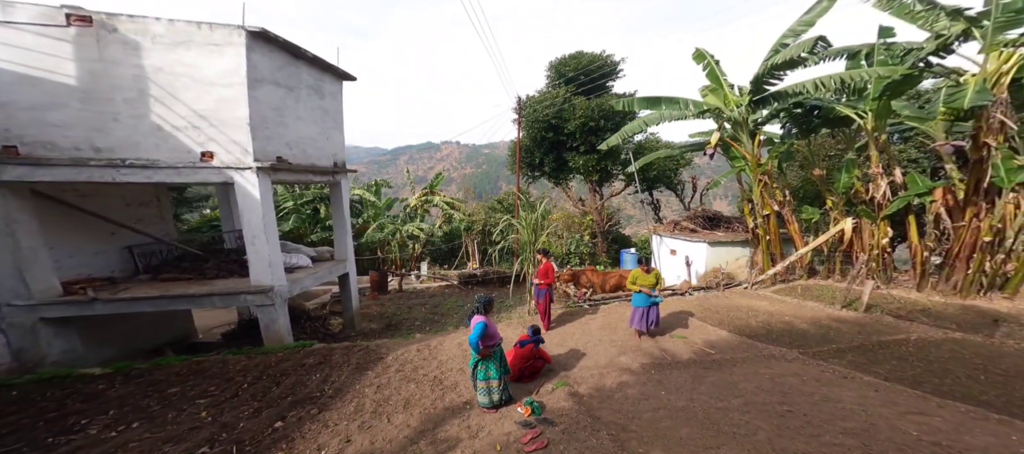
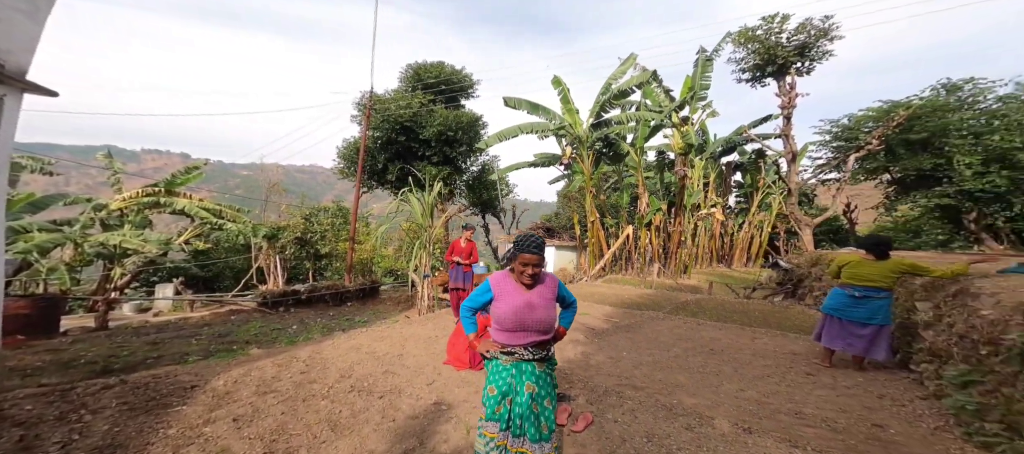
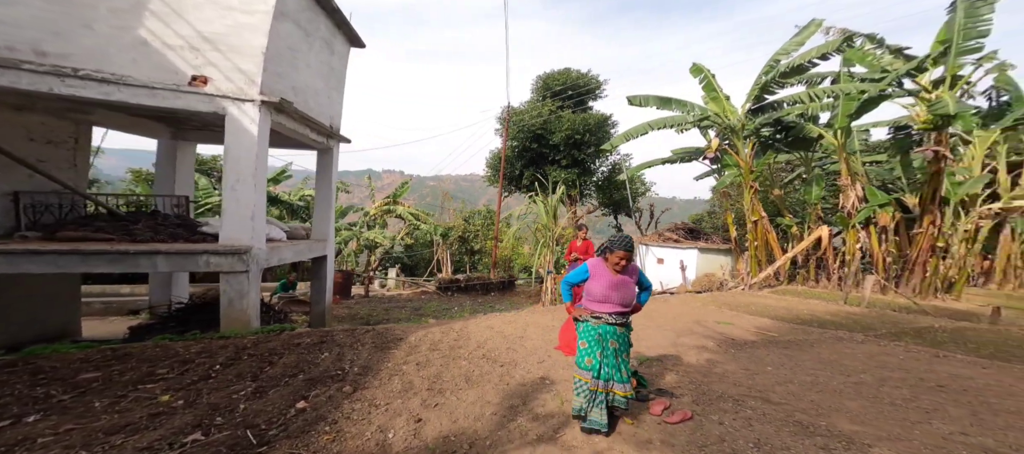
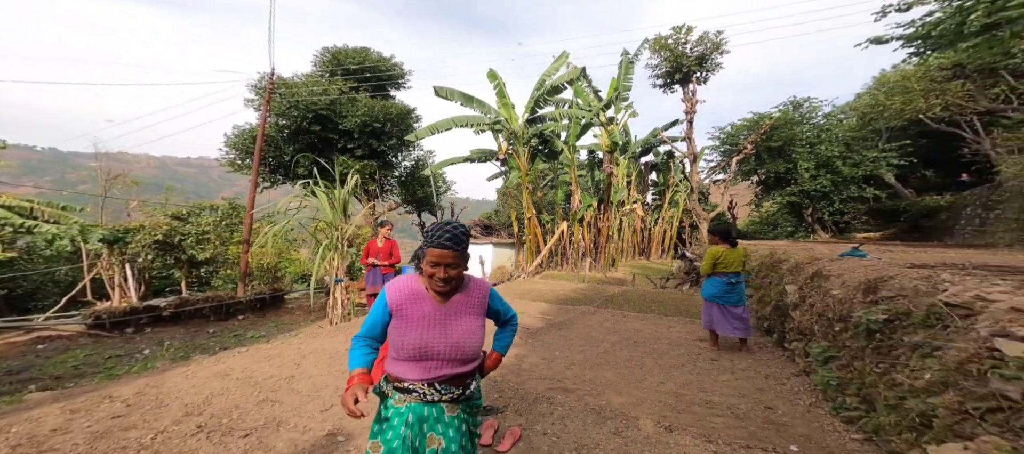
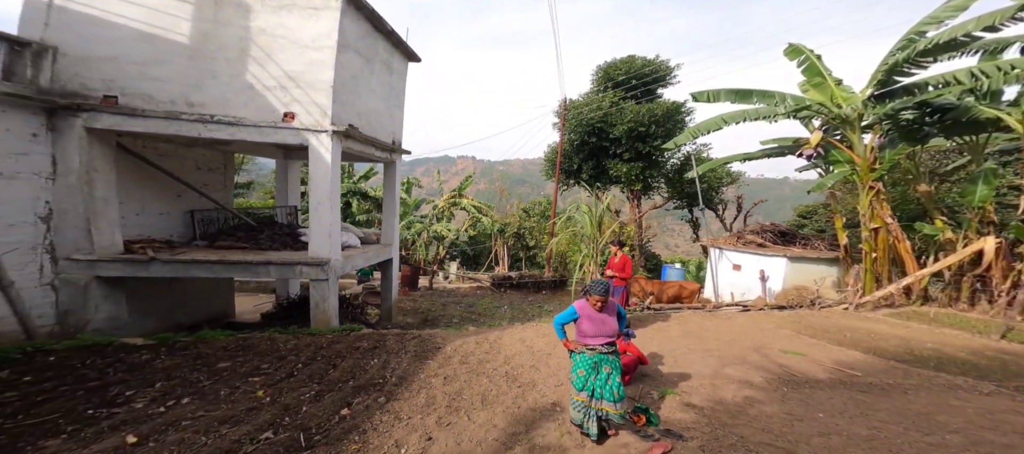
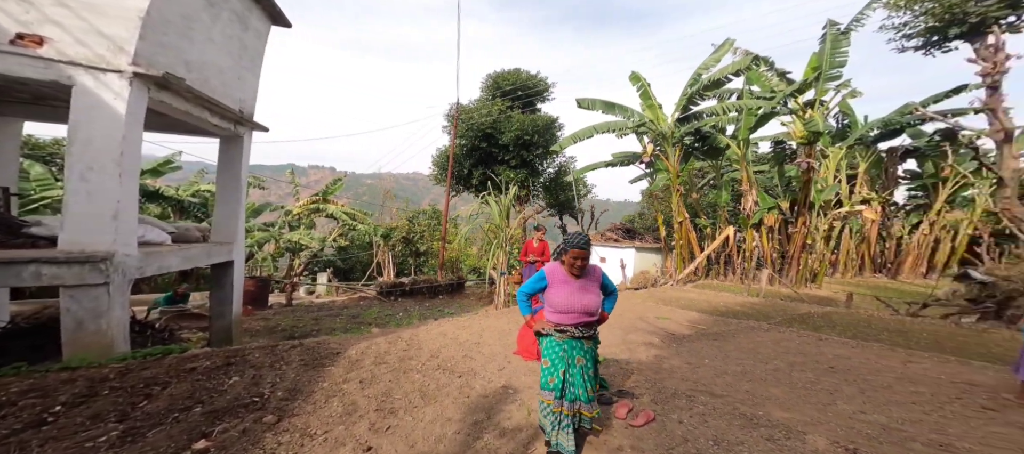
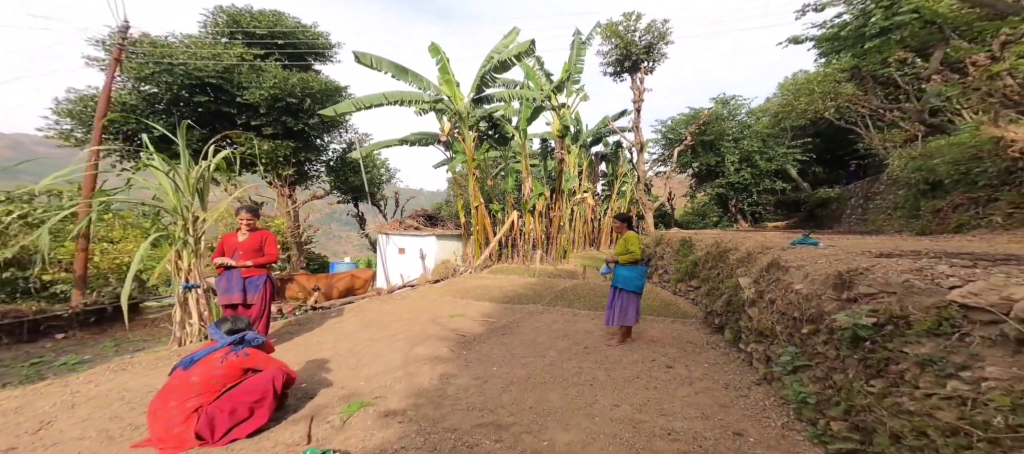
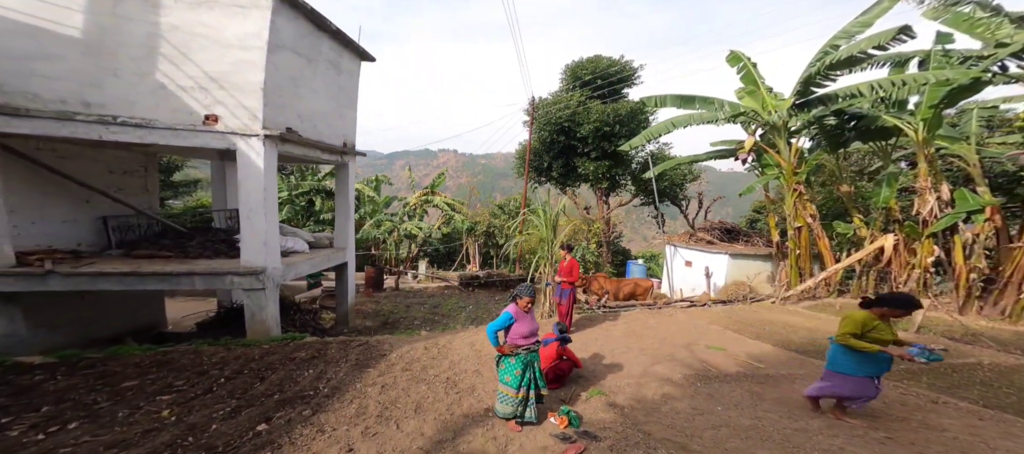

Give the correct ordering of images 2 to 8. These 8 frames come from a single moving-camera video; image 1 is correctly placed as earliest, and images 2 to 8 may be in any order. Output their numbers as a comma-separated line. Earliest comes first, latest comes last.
8, 5, 3, 6, 2, 4, 7
